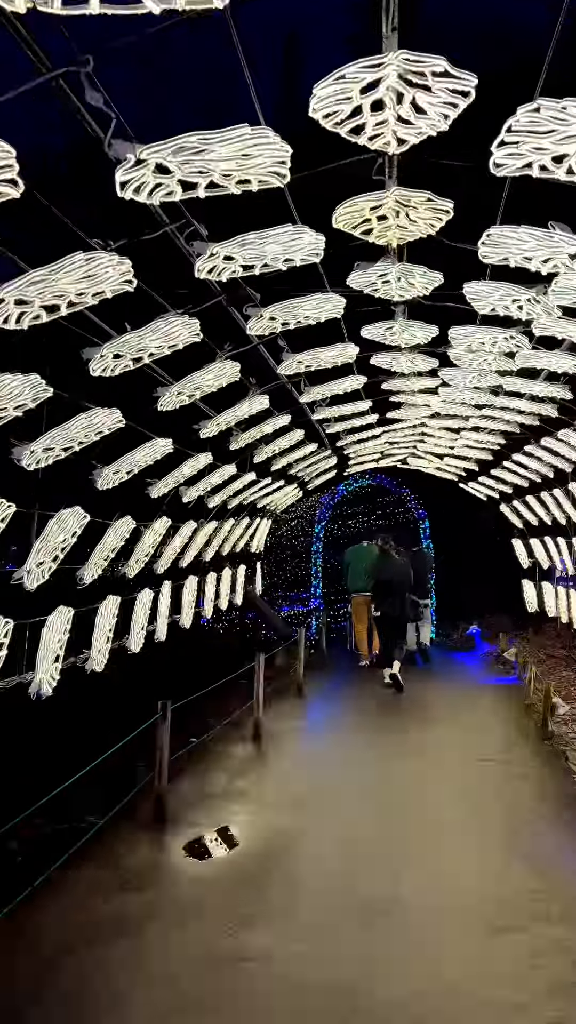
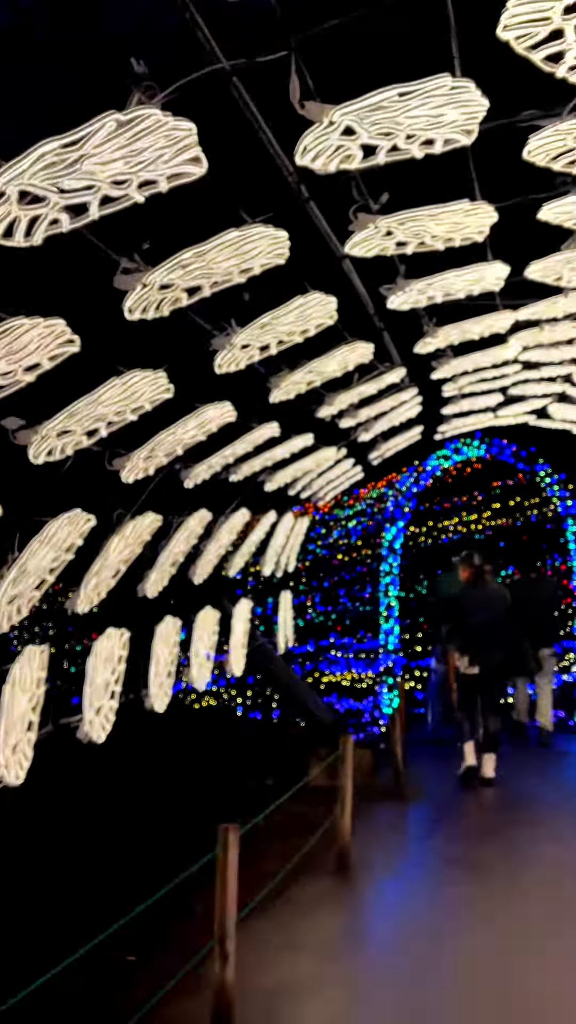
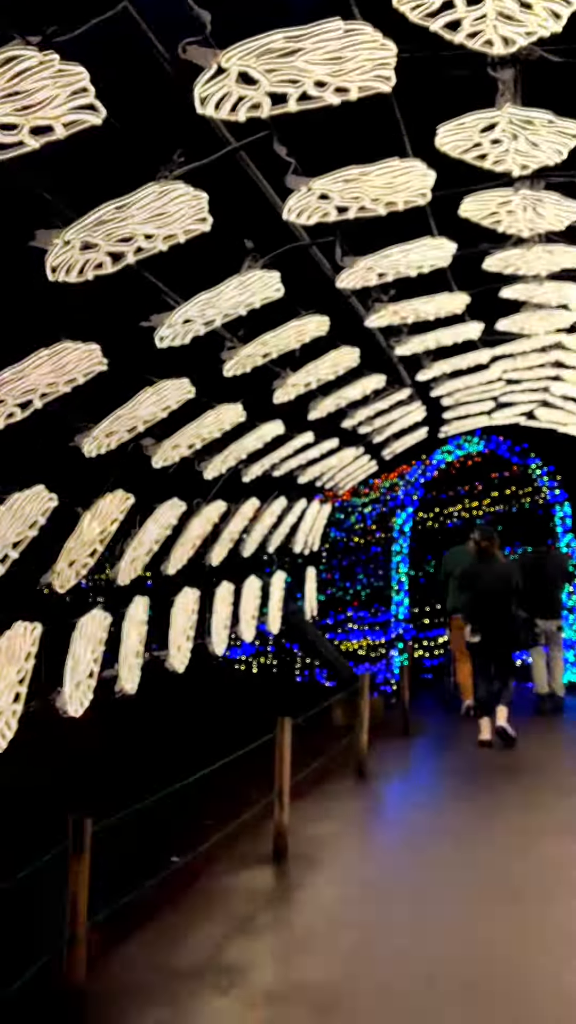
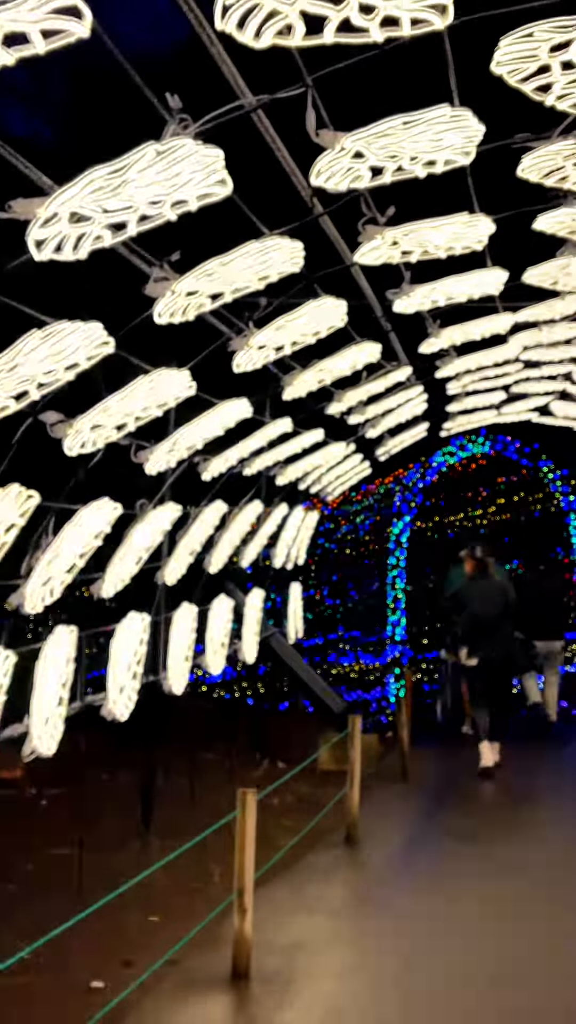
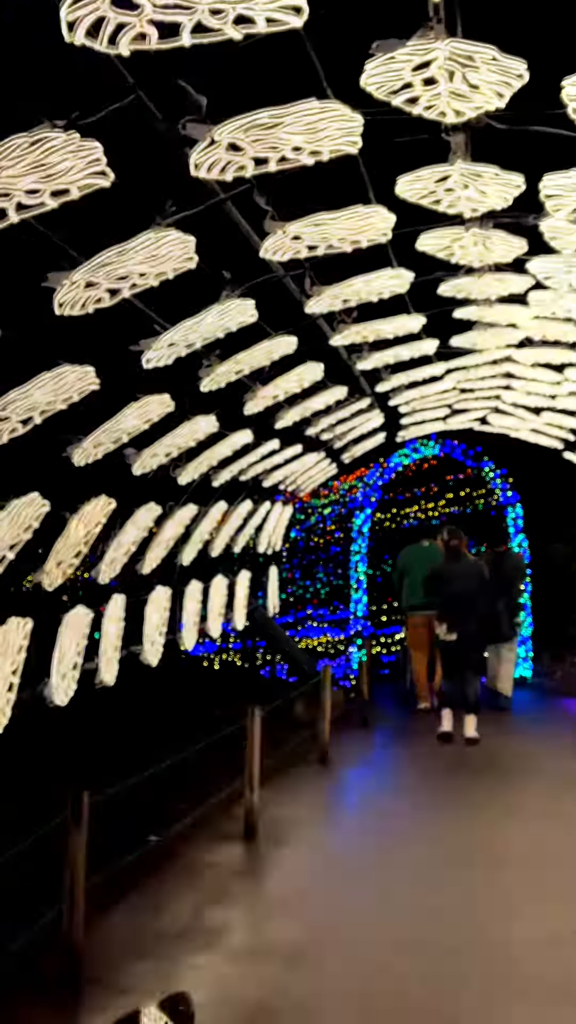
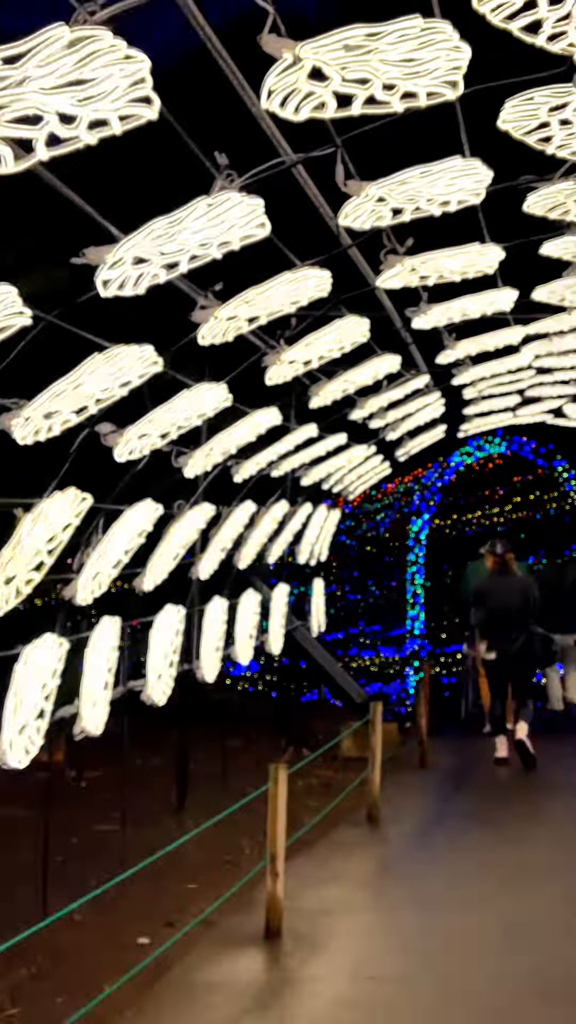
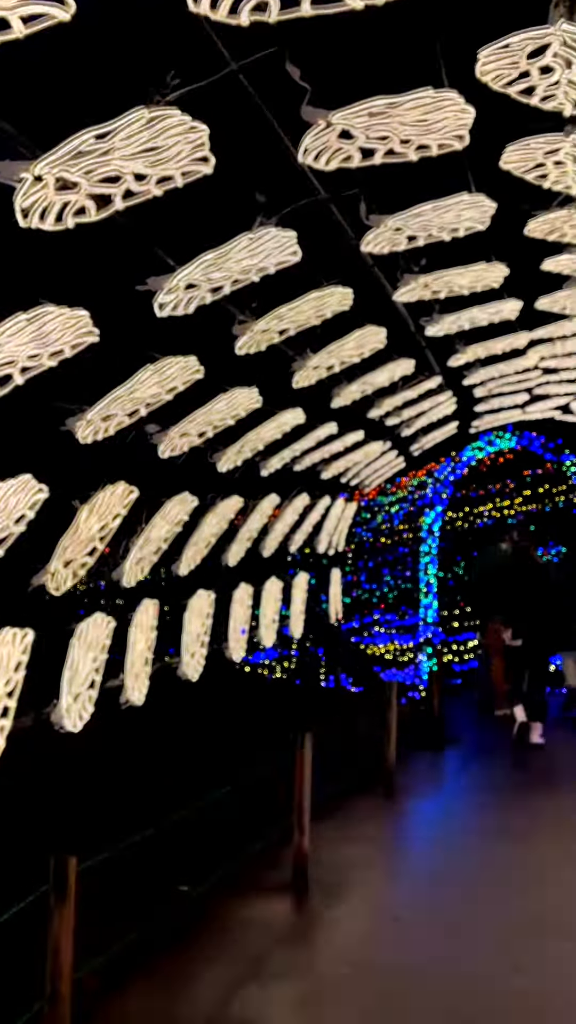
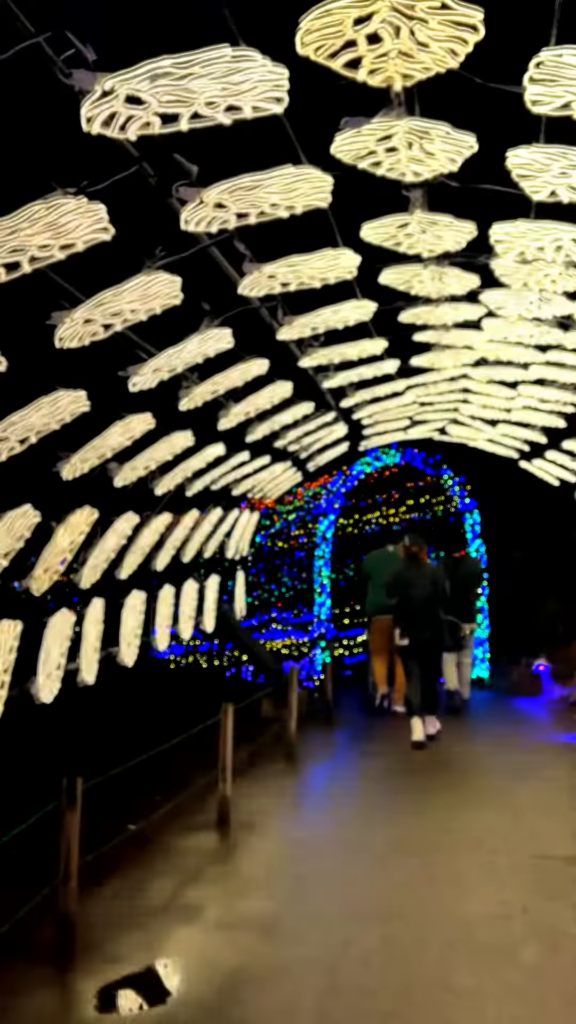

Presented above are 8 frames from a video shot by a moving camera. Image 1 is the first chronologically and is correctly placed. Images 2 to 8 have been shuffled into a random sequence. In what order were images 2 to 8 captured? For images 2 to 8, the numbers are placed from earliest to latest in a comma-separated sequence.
8, 5, 3, 7, 6, 4, 2
